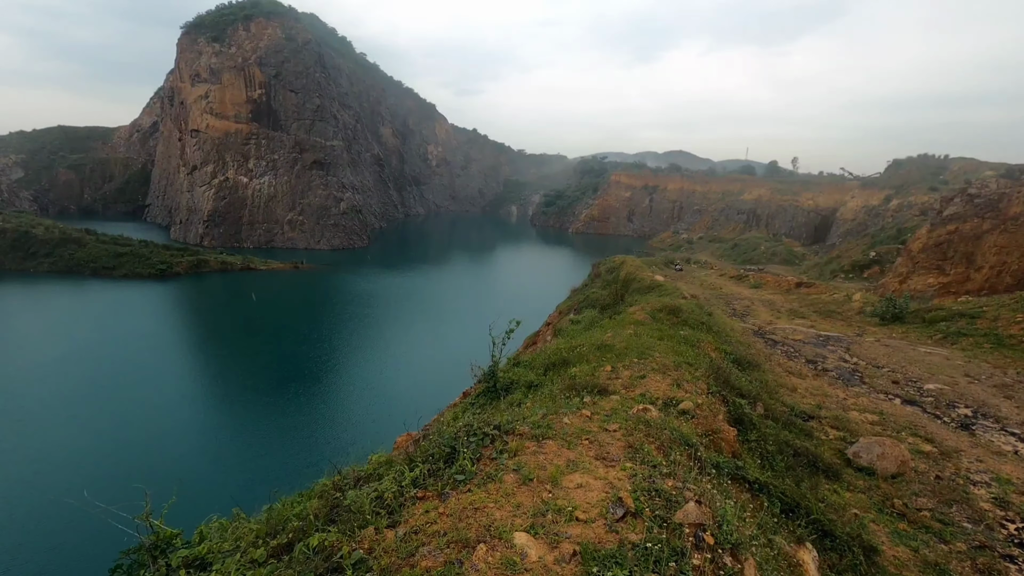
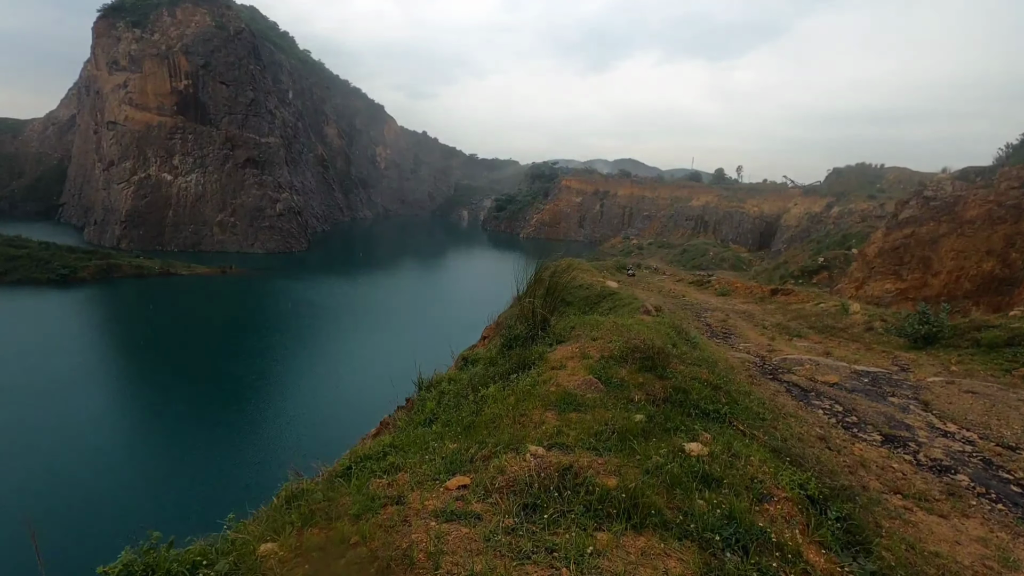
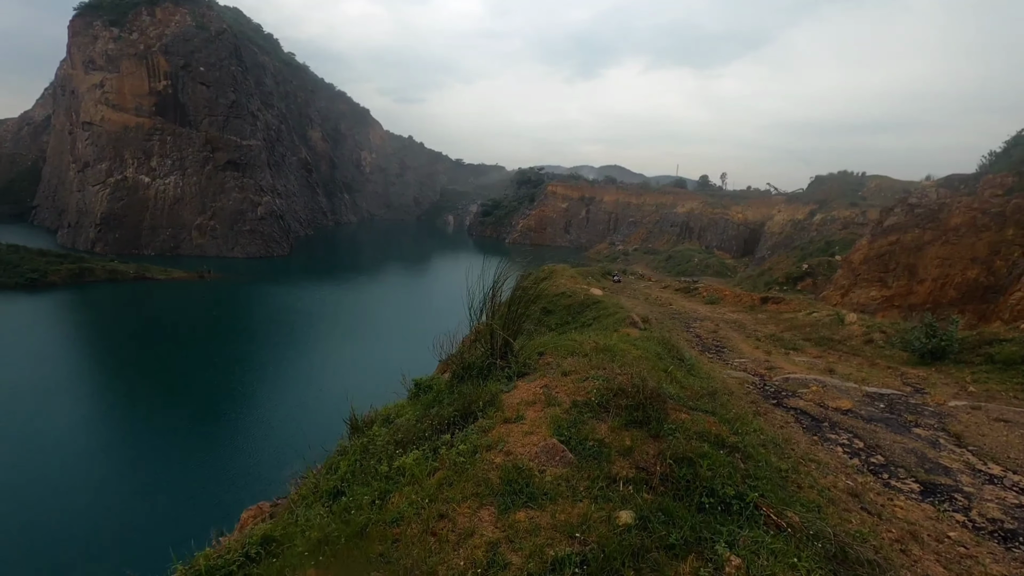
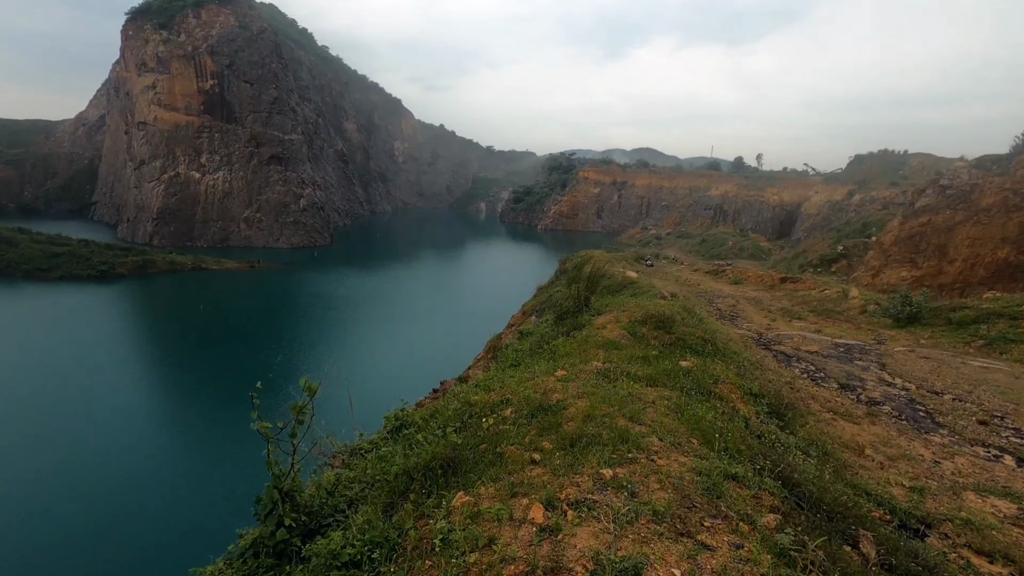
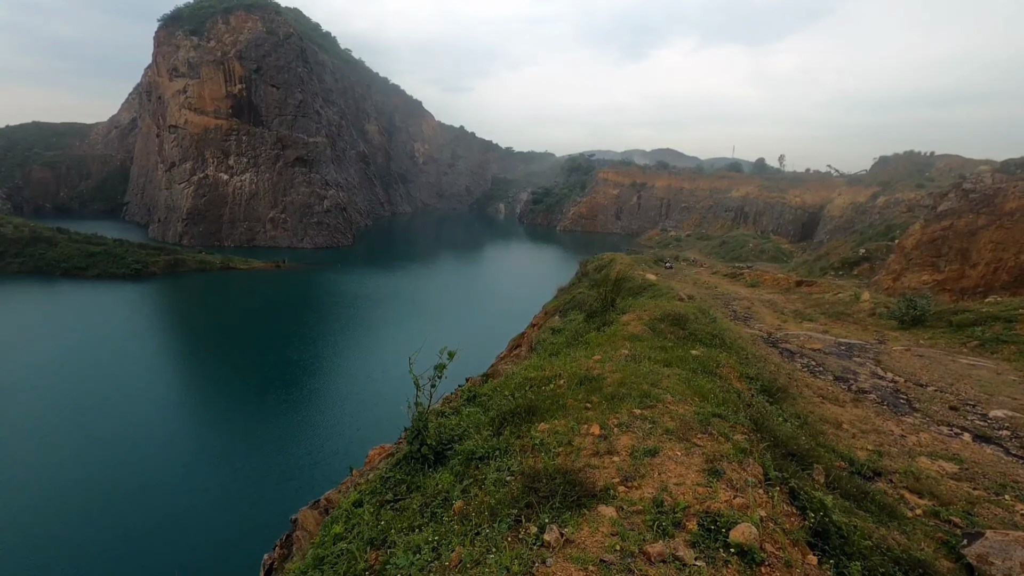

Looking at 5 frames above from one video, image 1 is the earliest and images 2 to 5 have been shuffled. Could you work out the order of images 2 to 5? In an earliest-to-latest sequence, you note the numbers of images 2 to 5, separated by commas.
5, 4, 2, 3
